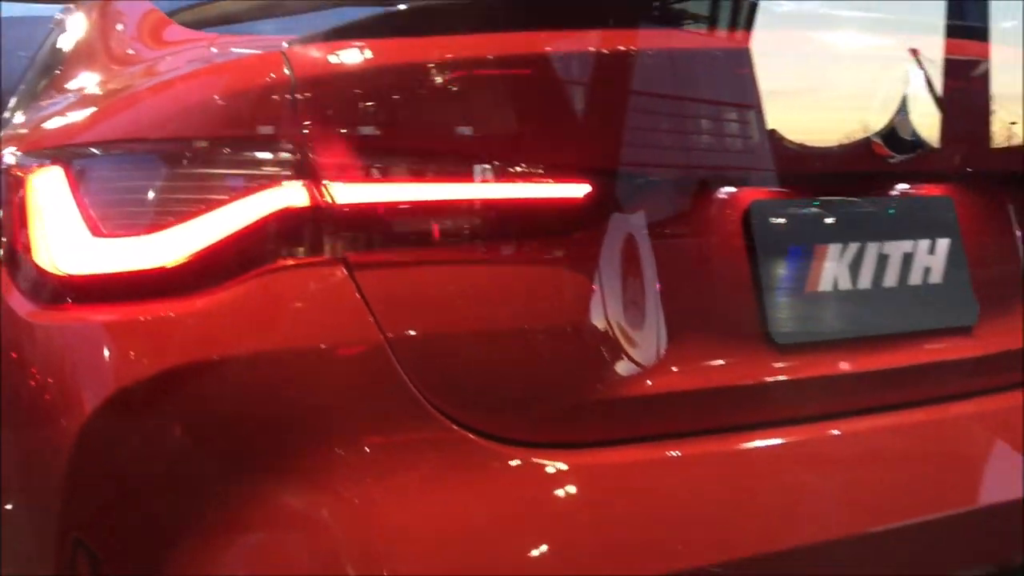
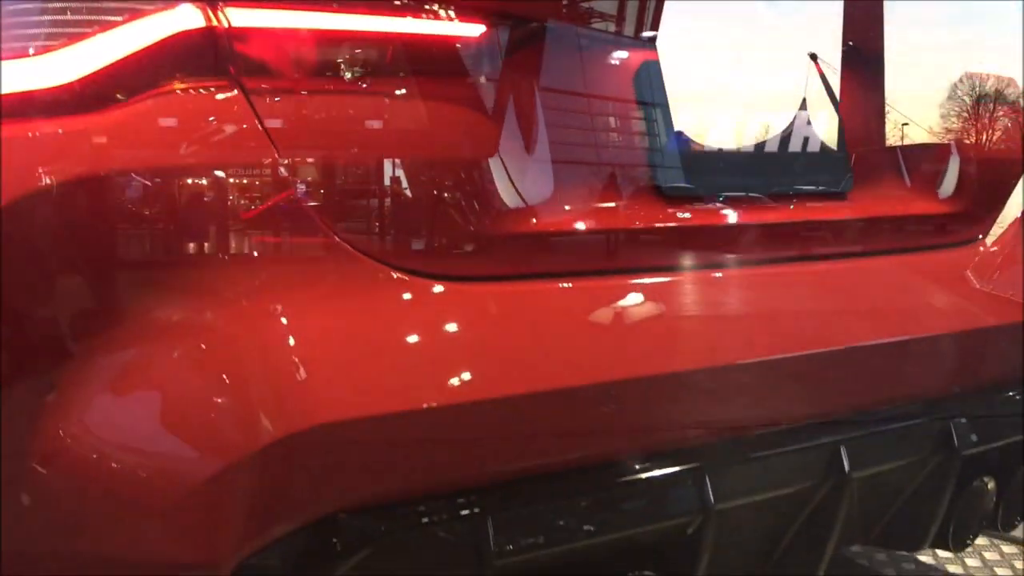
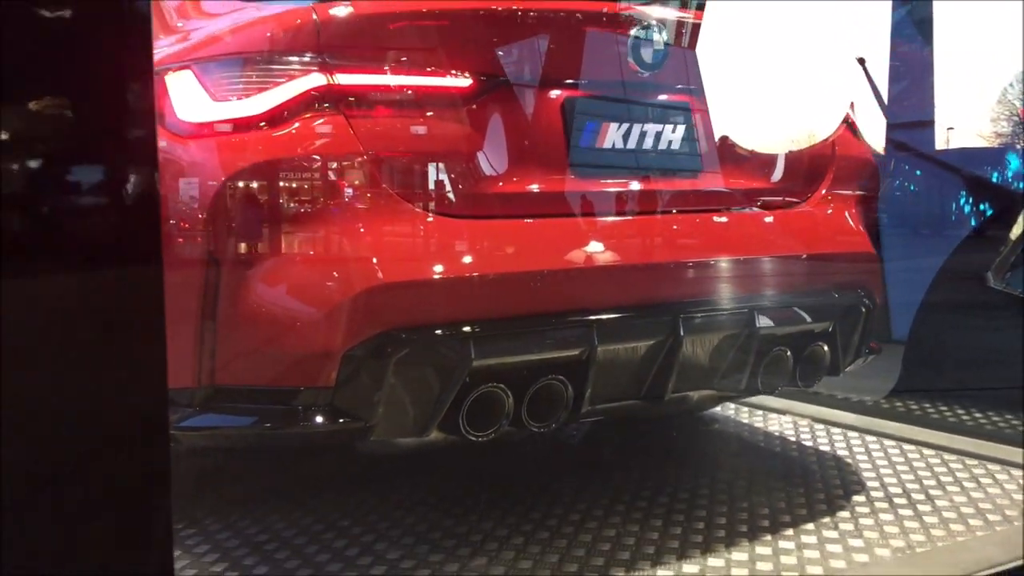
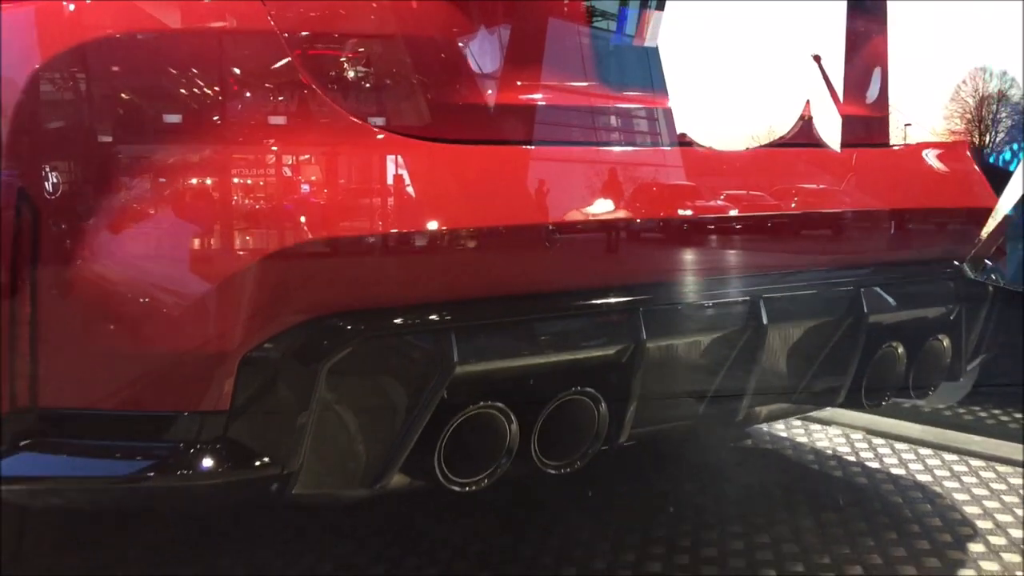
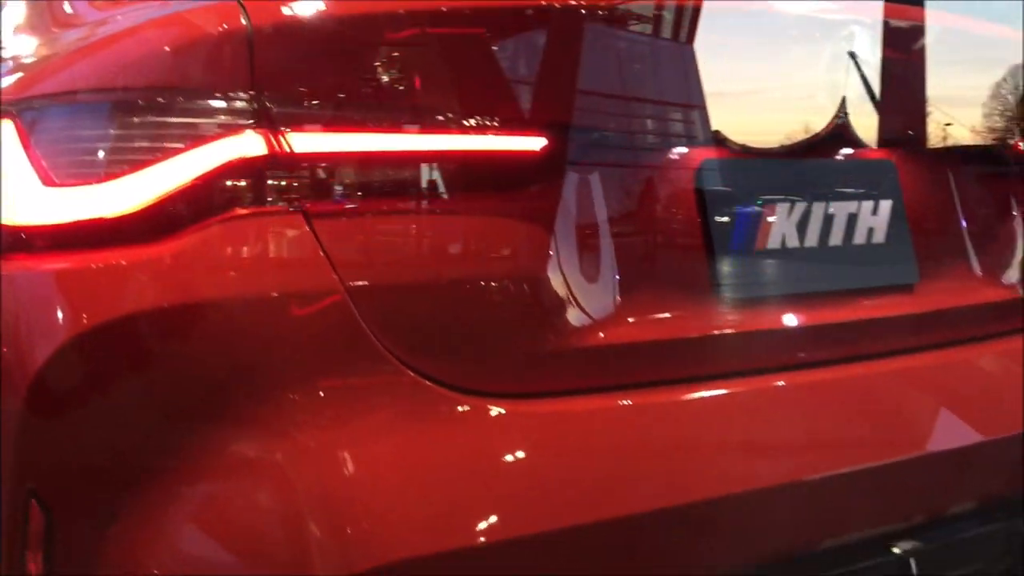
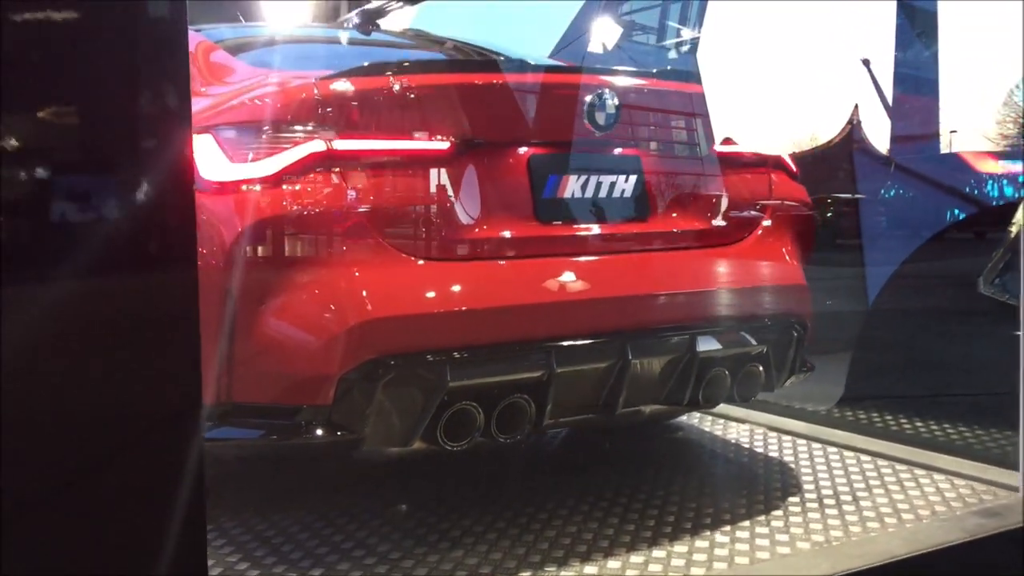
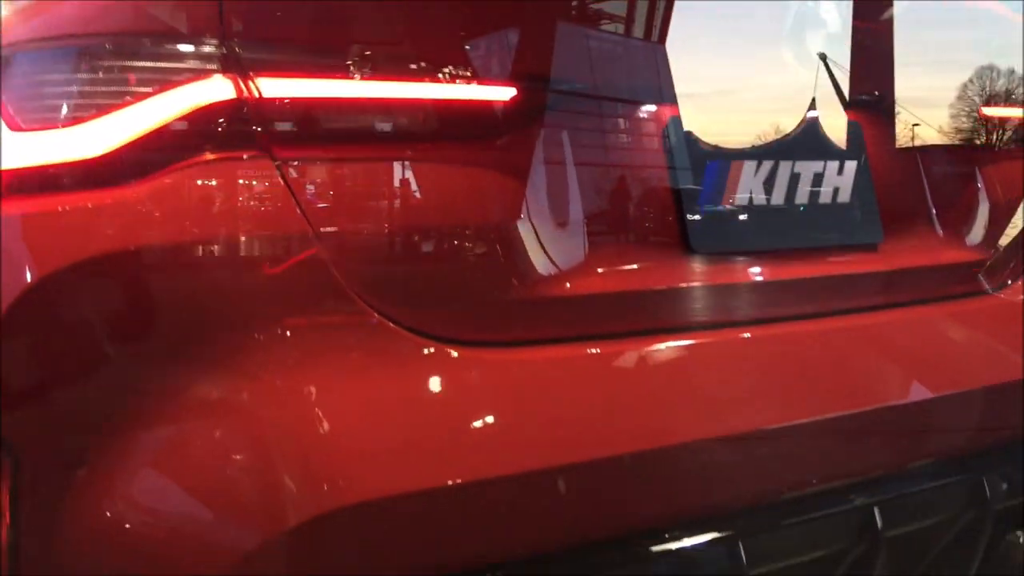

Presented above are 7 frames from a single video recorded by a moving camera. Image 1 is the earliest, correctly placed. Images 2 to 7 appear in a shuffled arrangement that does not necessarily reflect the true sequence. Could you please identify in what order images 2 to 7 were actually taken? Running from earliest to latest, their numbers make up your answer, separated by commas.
5, 7, 2, 4, 3, 6
